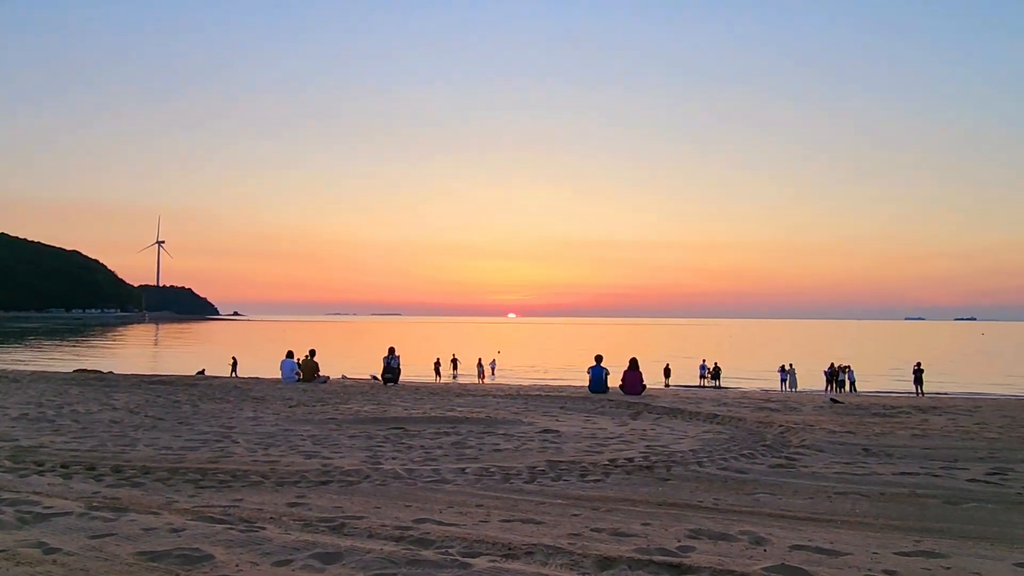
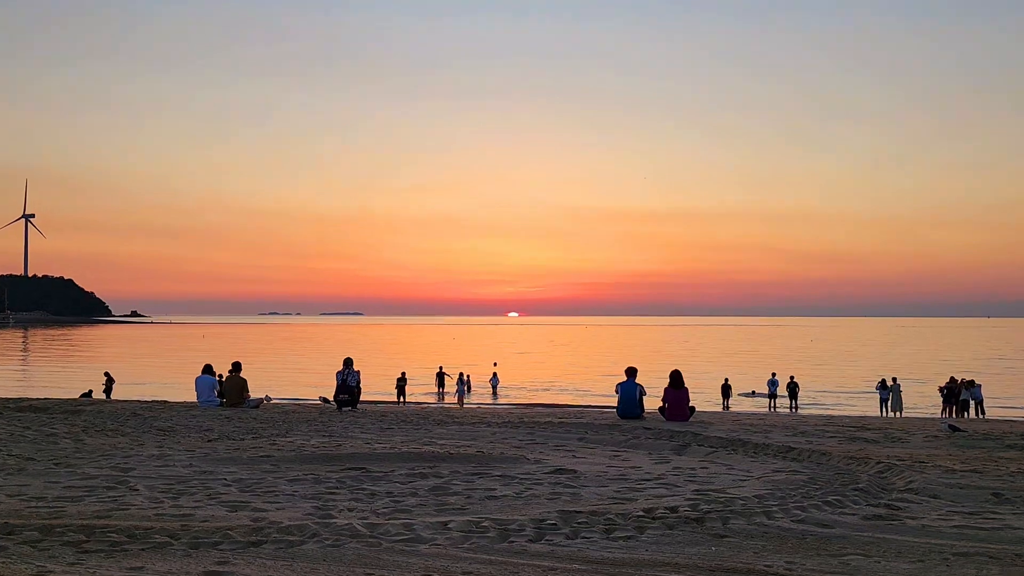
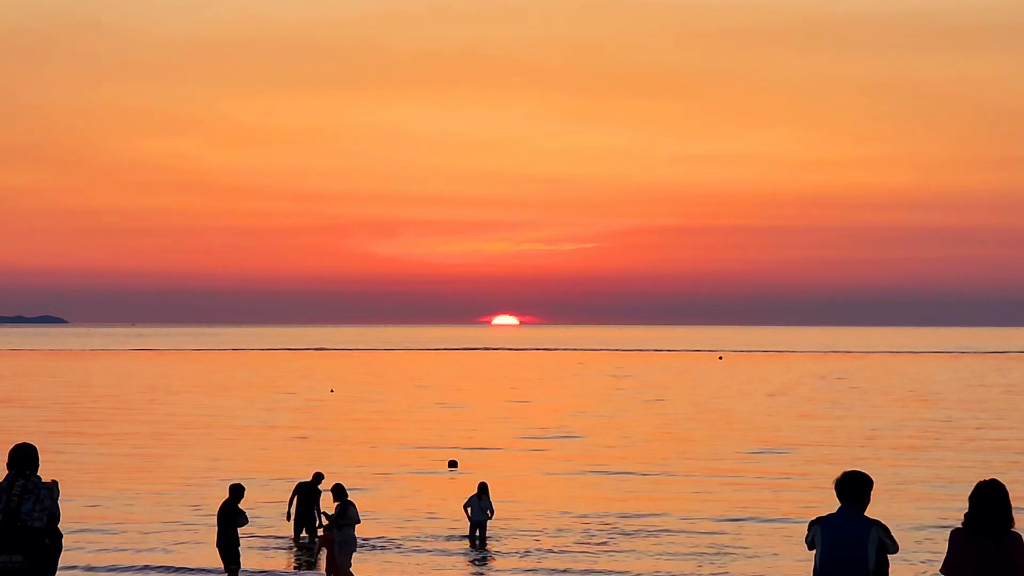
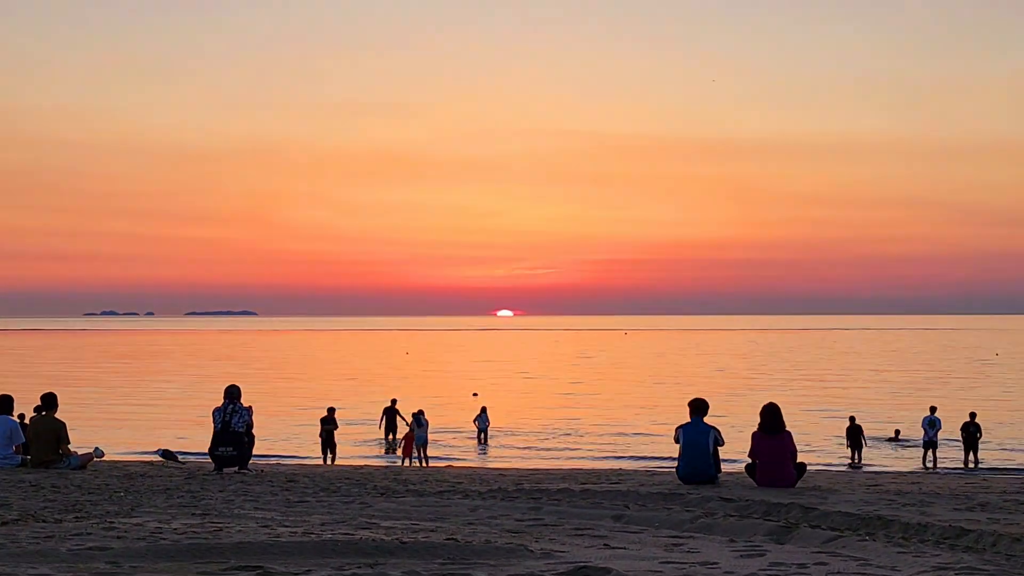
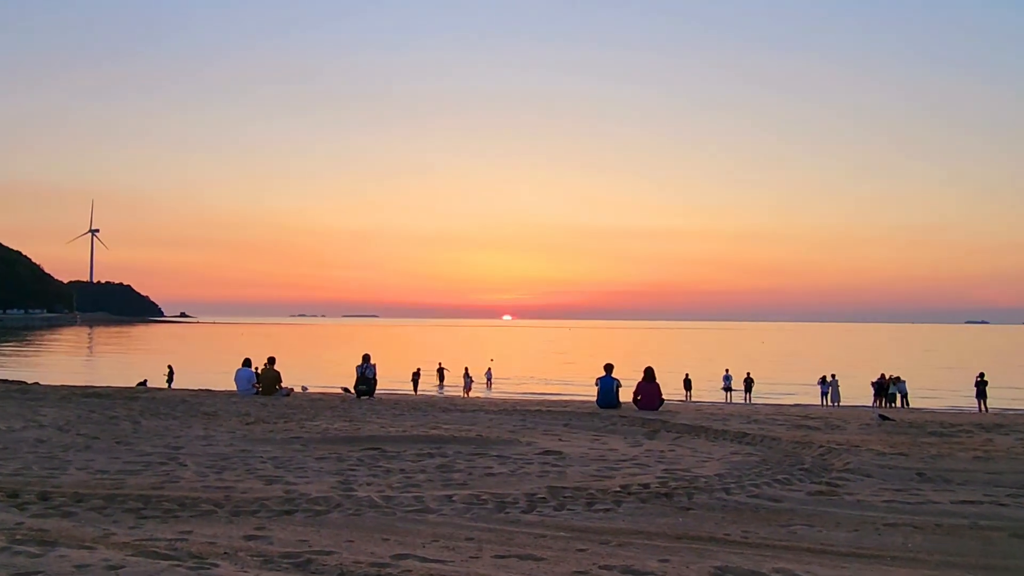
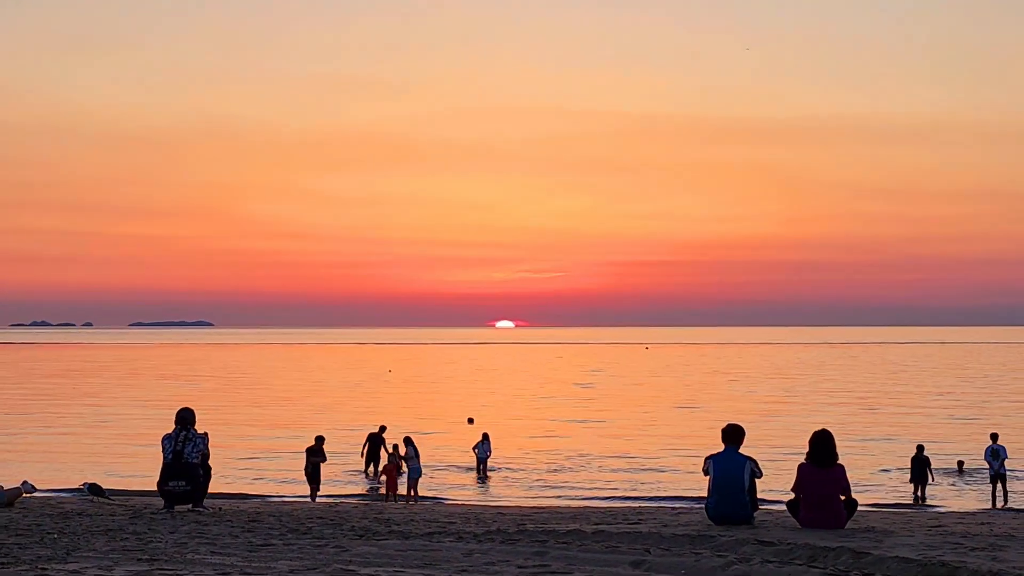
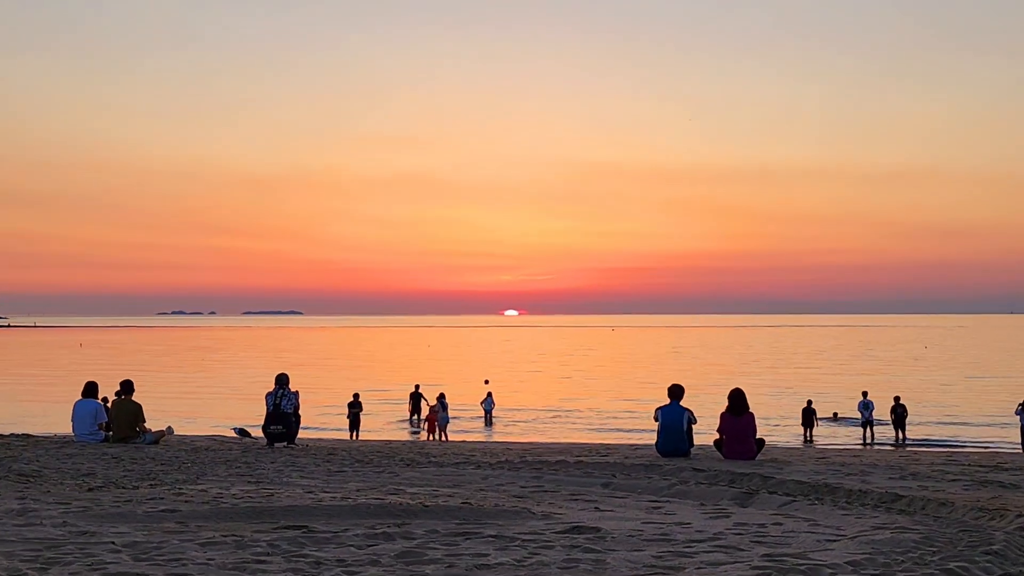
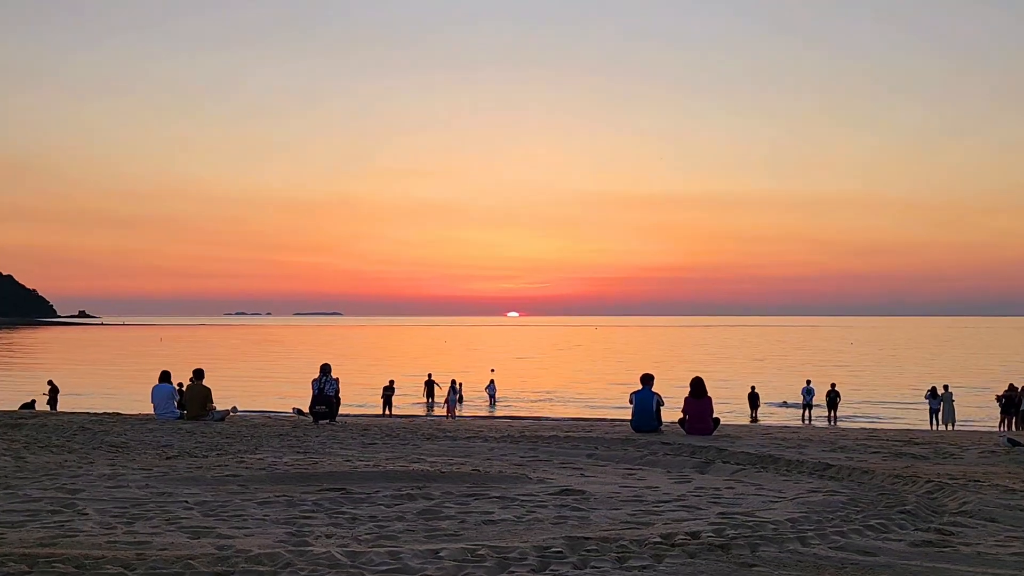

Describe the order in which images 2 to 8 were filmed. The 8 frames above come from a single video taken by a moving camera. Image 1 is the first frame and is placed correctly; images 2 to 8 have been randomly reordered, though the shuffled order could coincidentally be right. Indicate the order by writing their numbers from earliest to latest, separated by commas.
5, 2, 8, 7, 4, 6, 3
